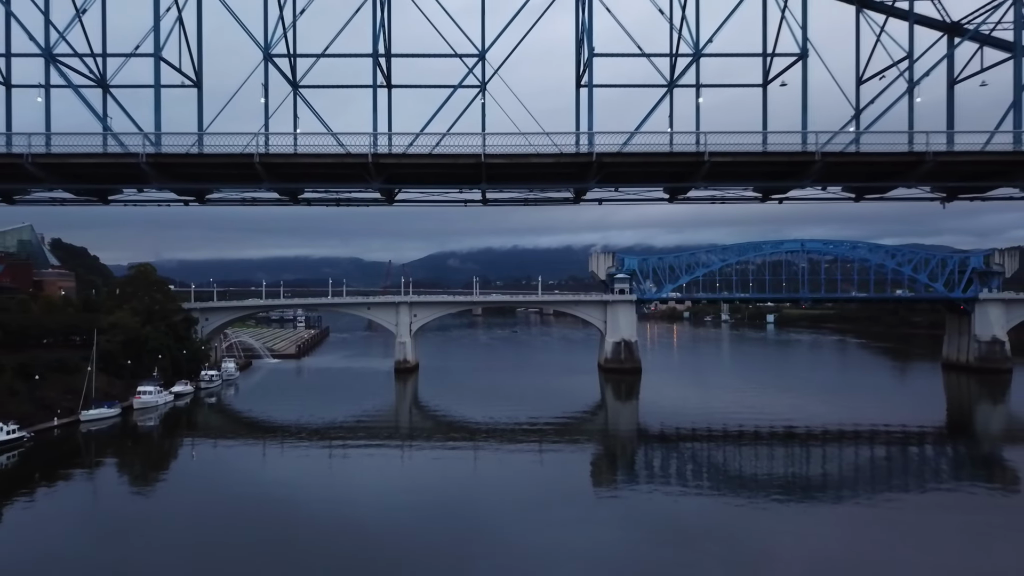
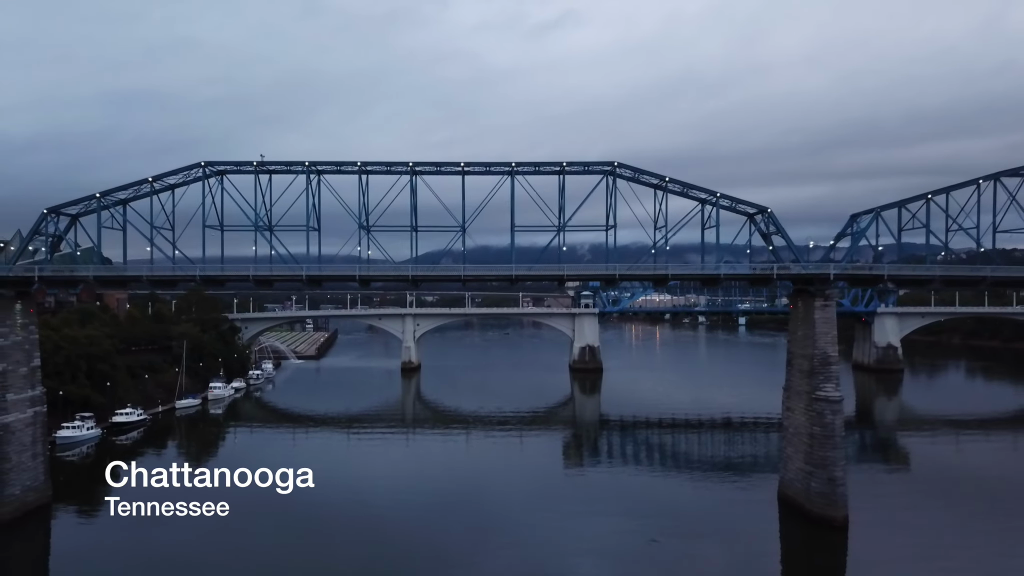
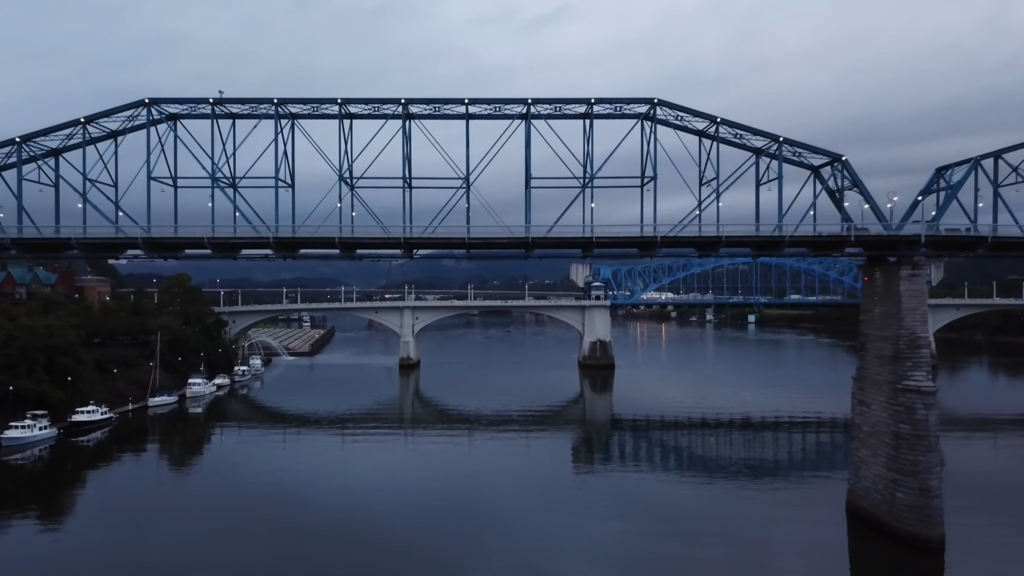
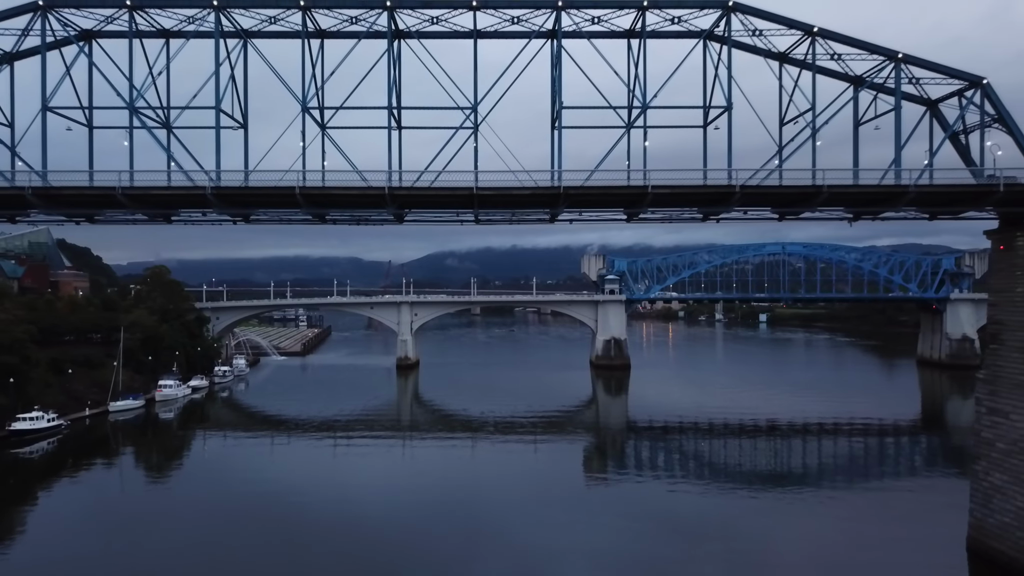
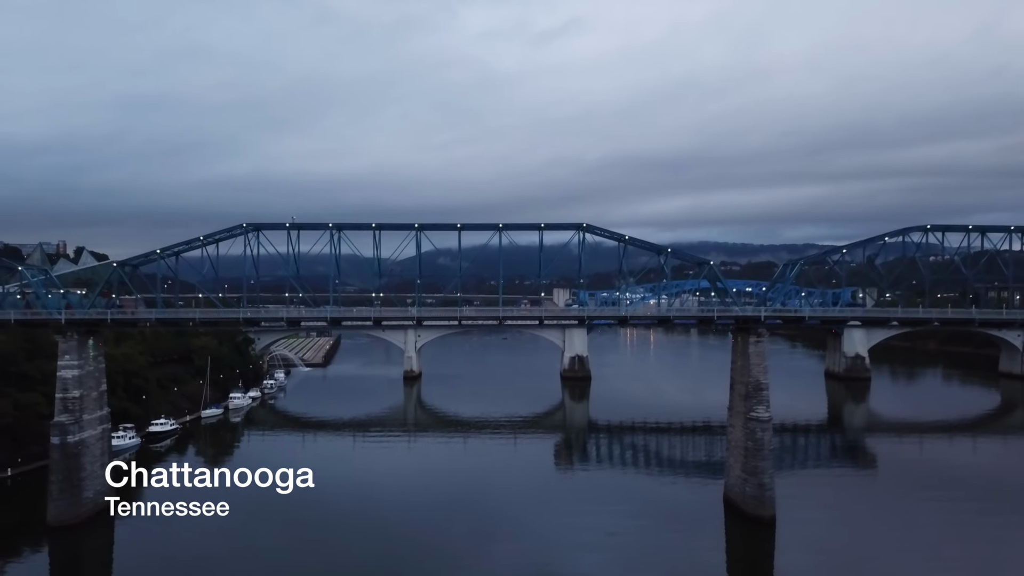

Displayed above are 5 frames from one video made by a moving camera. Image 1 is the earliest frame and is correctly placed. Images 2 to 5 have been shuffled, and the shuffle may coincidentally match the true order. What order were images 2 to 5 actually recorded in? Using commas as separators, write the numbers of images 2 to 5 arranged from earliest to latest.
4, 3, 2, 5
